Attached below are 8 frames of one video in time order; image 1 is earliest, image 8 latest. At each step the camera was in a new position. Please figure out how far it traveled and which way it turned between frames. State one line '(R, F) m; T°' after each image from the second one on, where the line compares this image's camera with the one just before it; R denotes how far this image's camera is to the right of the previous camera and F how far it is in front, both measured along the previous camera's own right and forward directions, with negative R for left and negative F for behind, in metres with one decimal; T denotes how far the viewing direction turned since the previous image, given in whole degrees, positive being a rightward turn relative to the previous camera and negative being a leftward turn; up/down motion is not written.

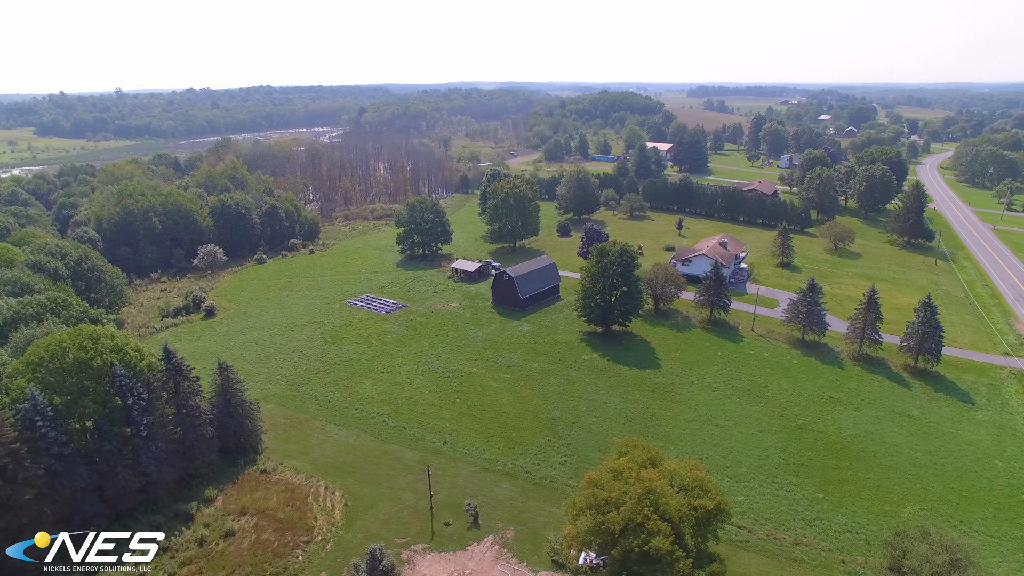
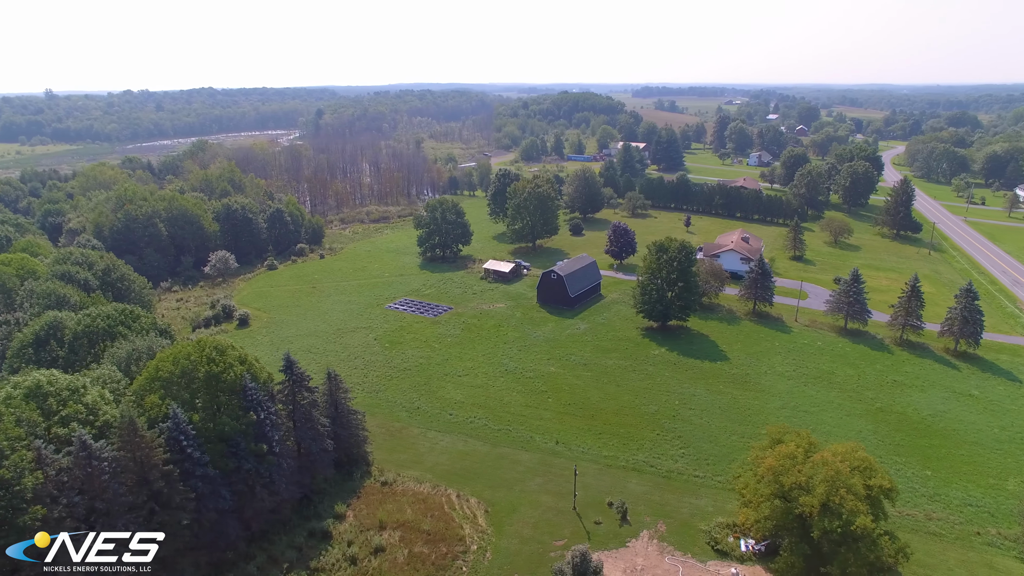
(-8.8, +0.7) m; +6°
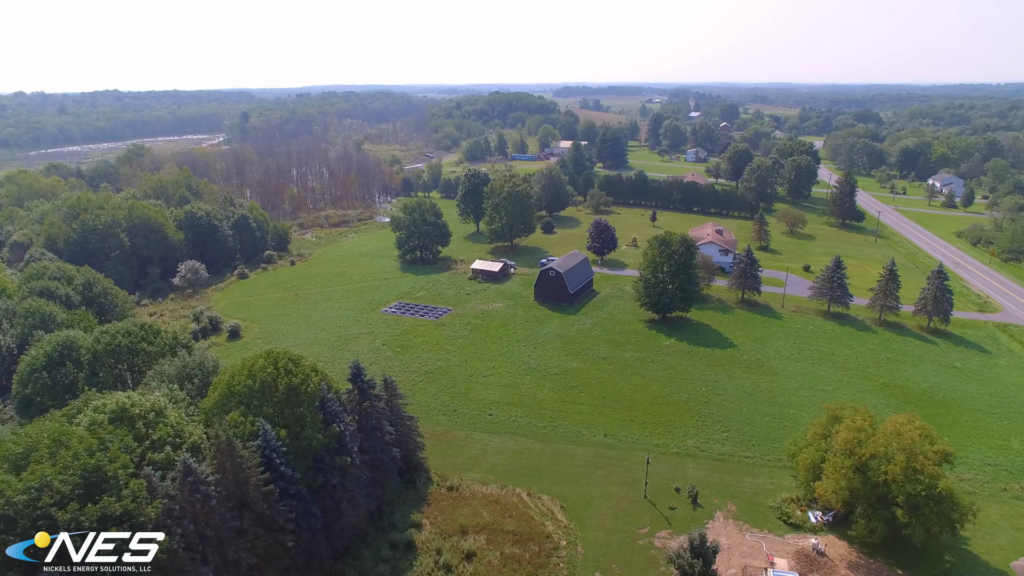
(-6.5, +0.4) m; +7°
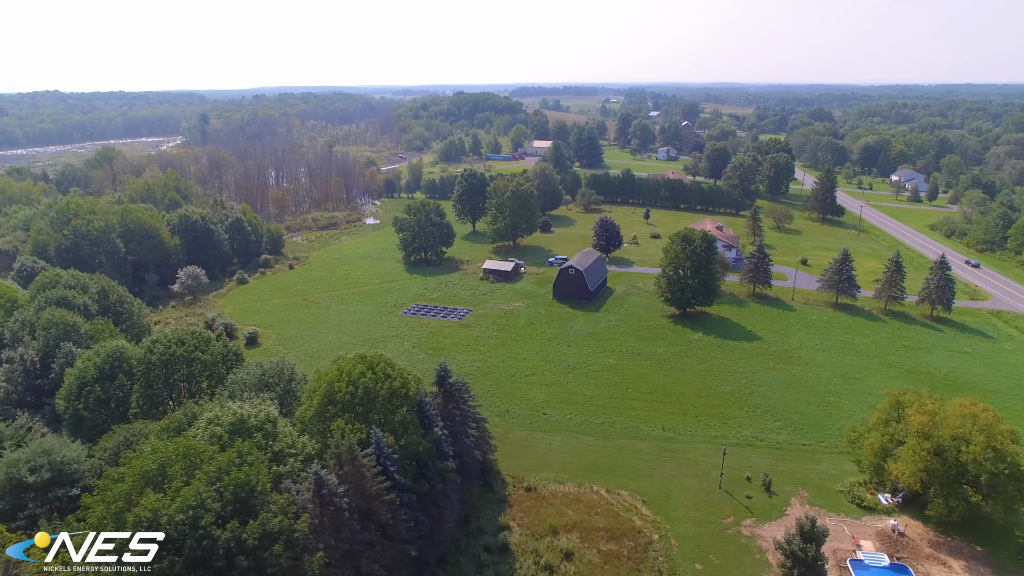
(-5.5, +0.4) m; +4°
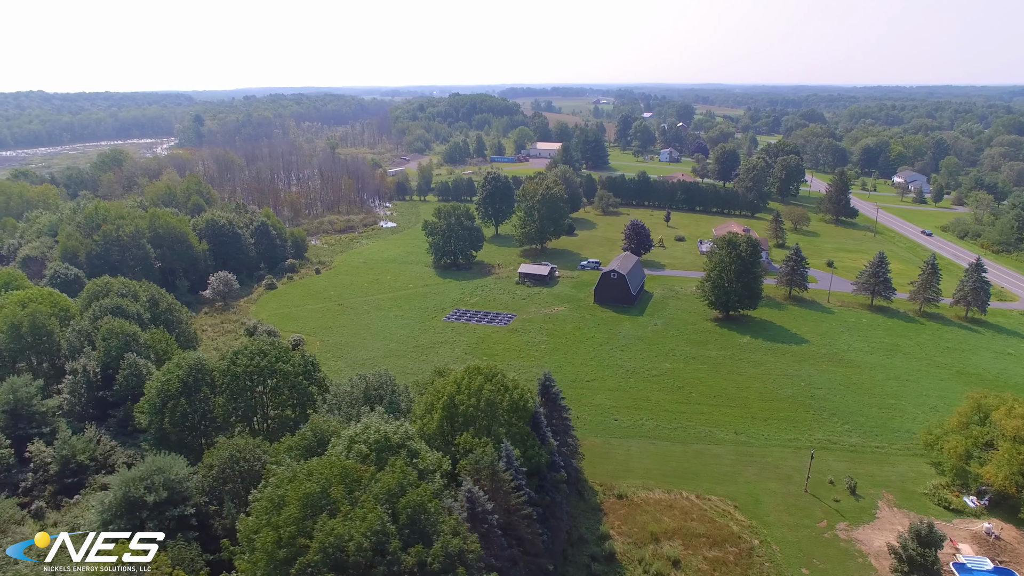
(-4.9, +0.3) m; +2°
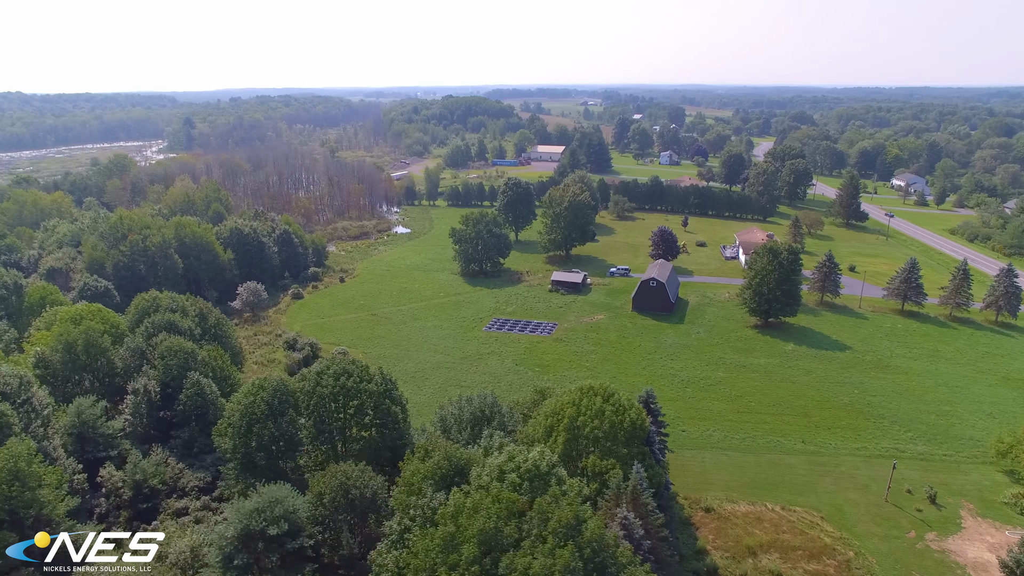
(-4.8, +0.5) m; +2°
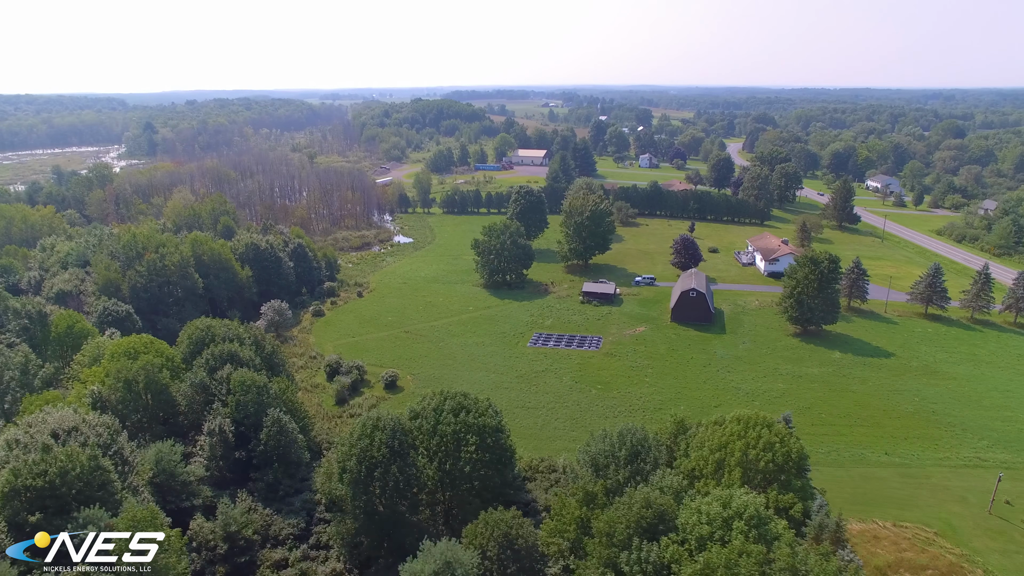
(-7.1, +1.5) m; +5°
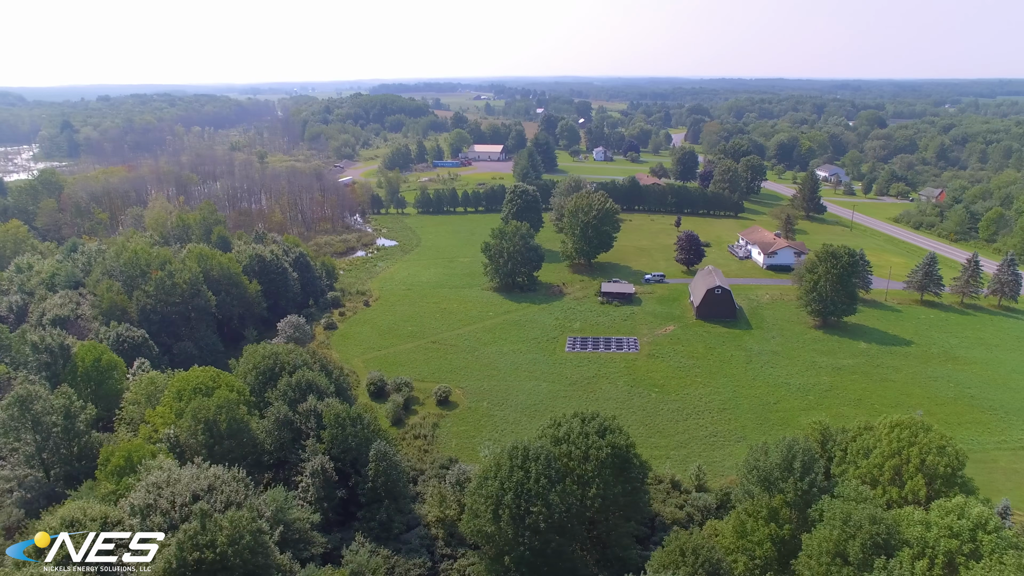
(-8.4, +1.8) m; +7°
